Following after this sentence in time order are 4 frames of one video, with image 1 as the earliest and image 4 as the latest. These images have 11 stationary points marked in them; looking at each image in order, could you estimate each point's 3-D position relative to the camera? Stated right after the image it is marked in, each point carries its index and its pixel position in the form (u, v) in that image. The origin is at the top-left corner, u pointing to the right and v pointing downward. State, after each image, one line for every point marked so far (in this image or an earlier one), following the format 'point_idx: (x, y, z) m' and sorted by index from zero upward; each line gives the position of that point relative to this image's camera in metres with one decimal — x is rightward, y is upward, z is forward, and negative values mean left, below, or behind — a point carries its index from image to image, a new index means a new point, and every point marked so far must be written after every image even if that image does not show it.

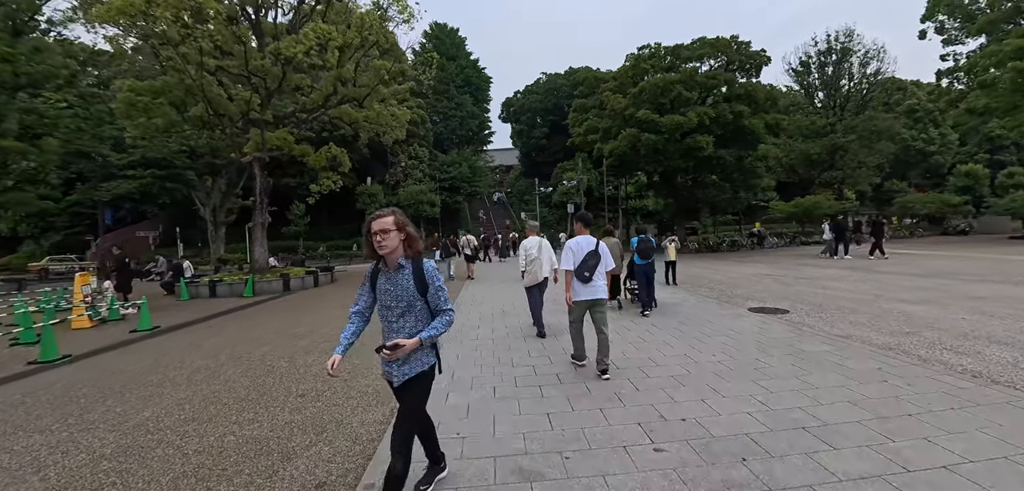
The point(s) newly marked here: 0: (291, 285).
0: (-7.4, -1.4, +14.9) m
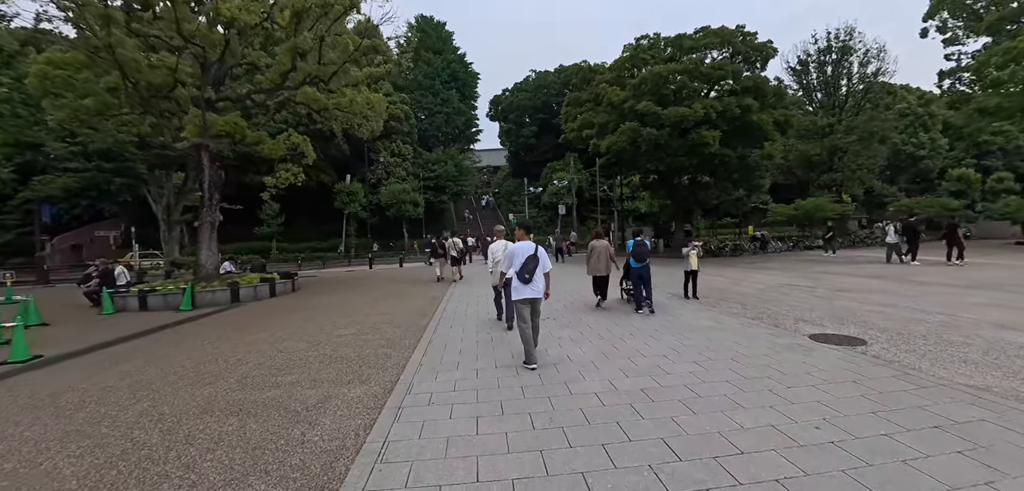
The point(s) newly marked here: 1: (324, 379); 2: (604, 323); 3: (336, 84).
0: (-7.7, -1.4, +12.7) m
1: (-2.2, -1.5, +5.2) m
2: (+1.7, -1.3, +8.2) m
3: (-6.1, +5.6, +15.6) m
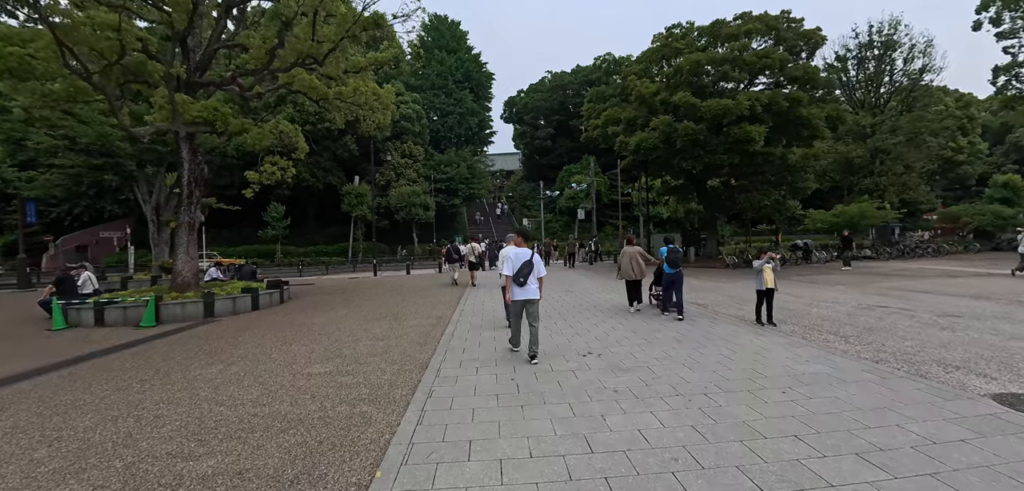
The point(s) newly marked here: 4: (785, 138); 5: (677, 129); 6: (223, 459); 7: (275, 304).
0: (-7.2, -1.6, +10.9) m
1: (-1.8, -1.6, +3.2) m
2: (+2.1, -1.5, +6.1) m
3: (-5.5, +5.4, +13.8) m
4: (+11.8, +4.6, +19.5) m
5: (+6.6, +4.7, +18.1) m
6: (-2.2, -1.7, +3.5) m
7: (-6.6, -1.7, +12.6) m
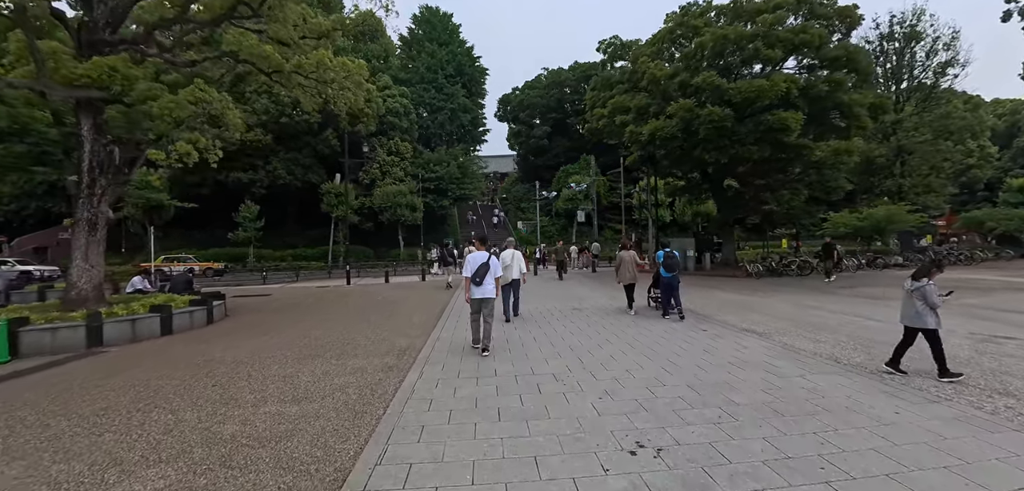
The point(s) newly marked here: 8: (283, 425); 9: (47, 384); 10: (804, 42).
0: (-7.3, -1.6, +8.1) m
1: (-1.9, -1.7, +0.6) m
2: (+2.0, -1.6, +3.5) m
3: (-5.6, +5.3, +11.2) m
4: (+11.6, +4.4, +17.0) m
5: (+6.4, +4.5, +15.6) m
6: (-2.3, -1.7, +0.8) m
7: (-6.8, -1.7, +9.9) m
8: (-2.1, -1.6, +4.1) m
9: (-5.9, -1.9, +5.9) m
10: (+10.0, +7.0, +15.6) m
